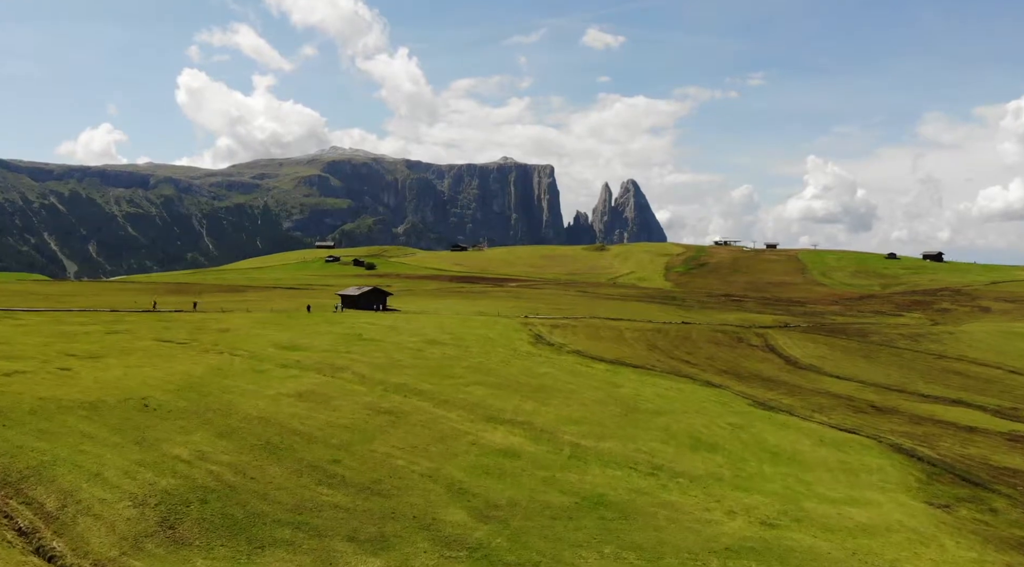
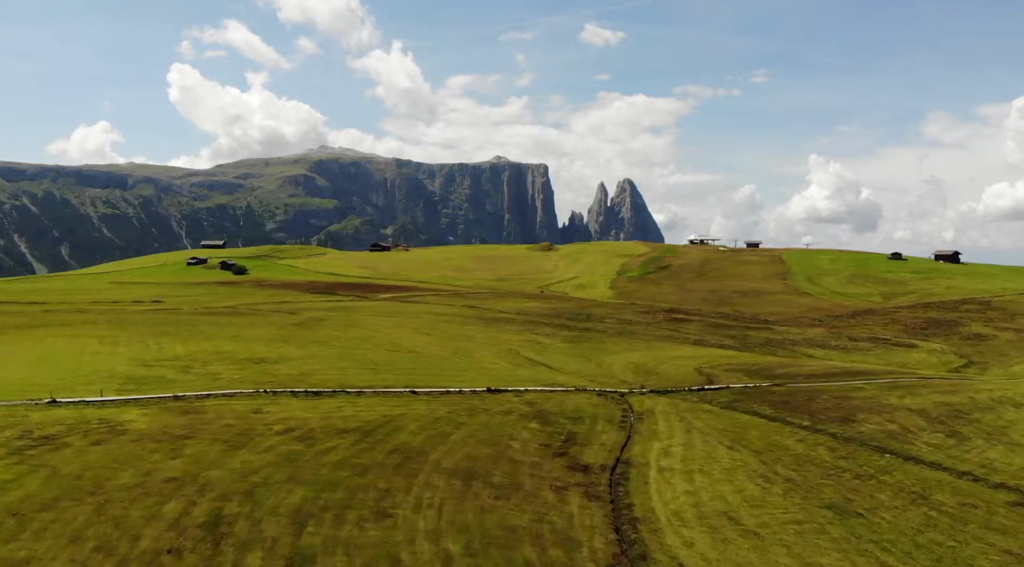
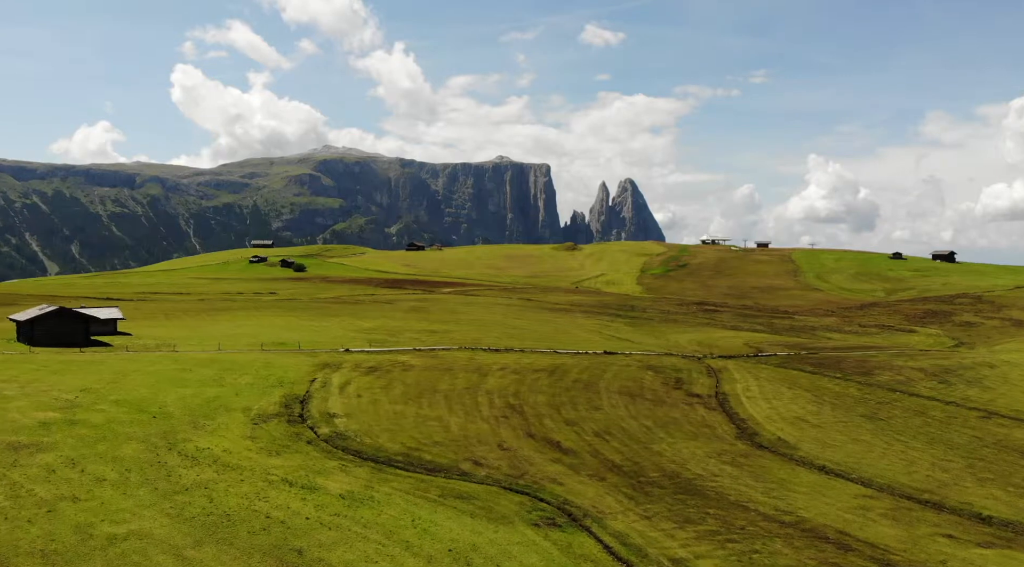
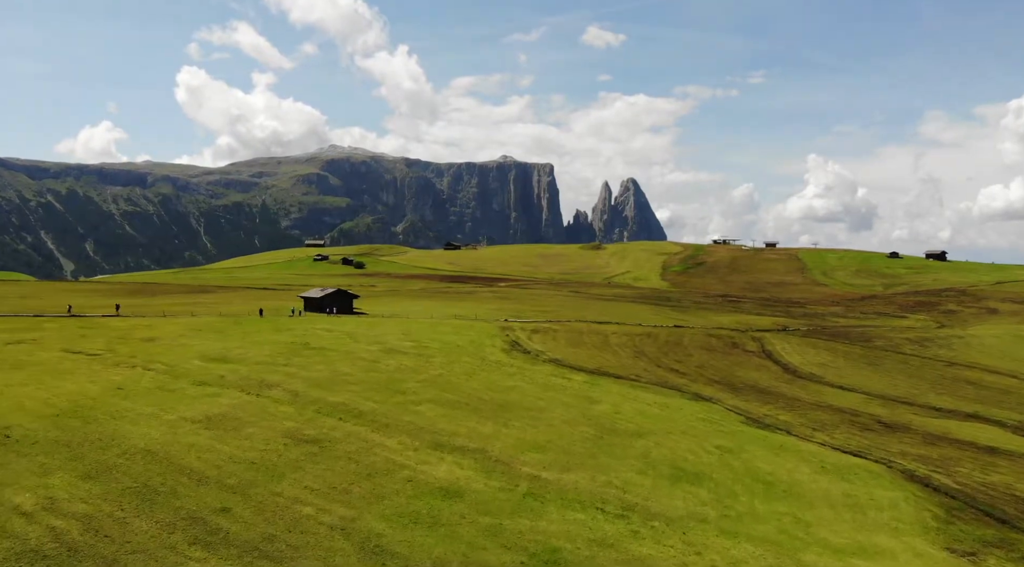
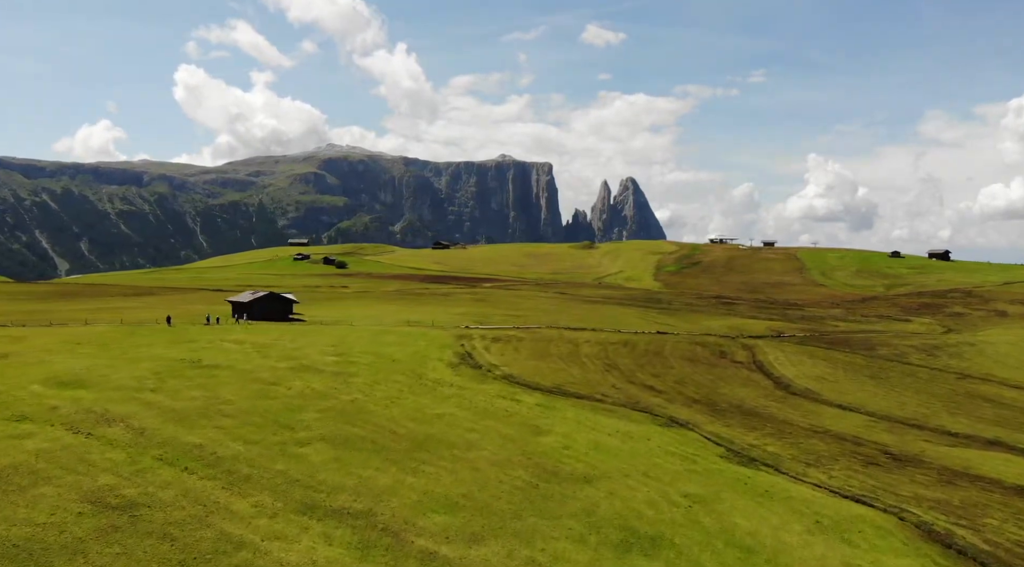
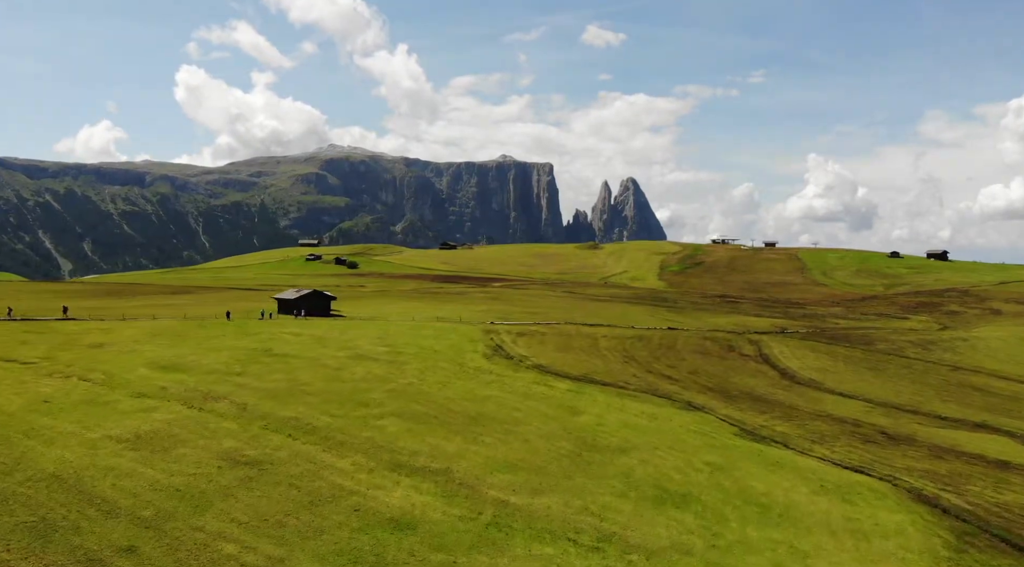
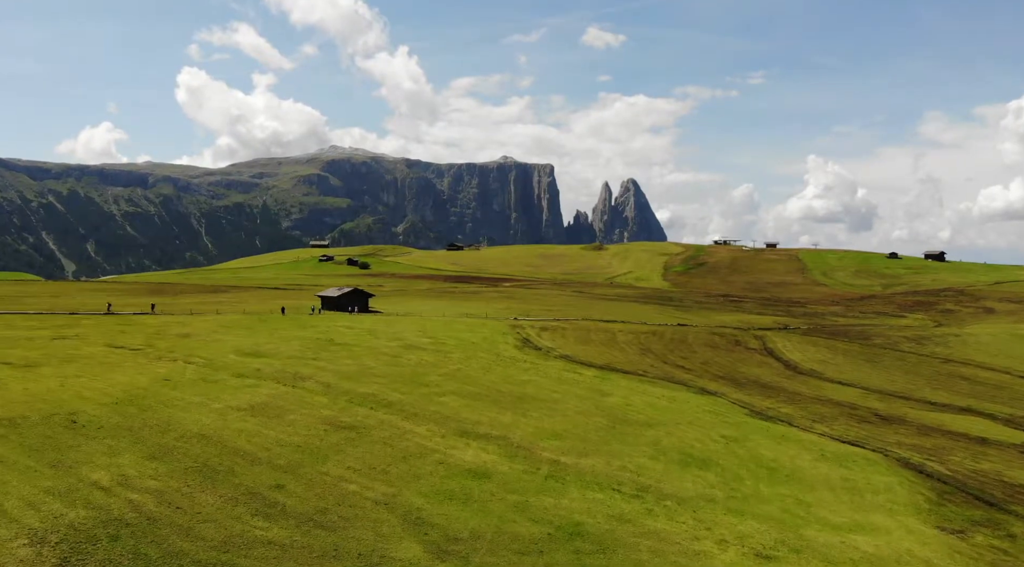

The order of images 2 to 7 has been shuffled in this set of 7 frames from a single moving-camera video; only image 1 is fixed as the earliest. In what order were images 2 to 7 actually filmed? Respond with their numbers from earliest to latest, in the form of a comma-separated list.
7, 4, 6, 5, 3, 2
